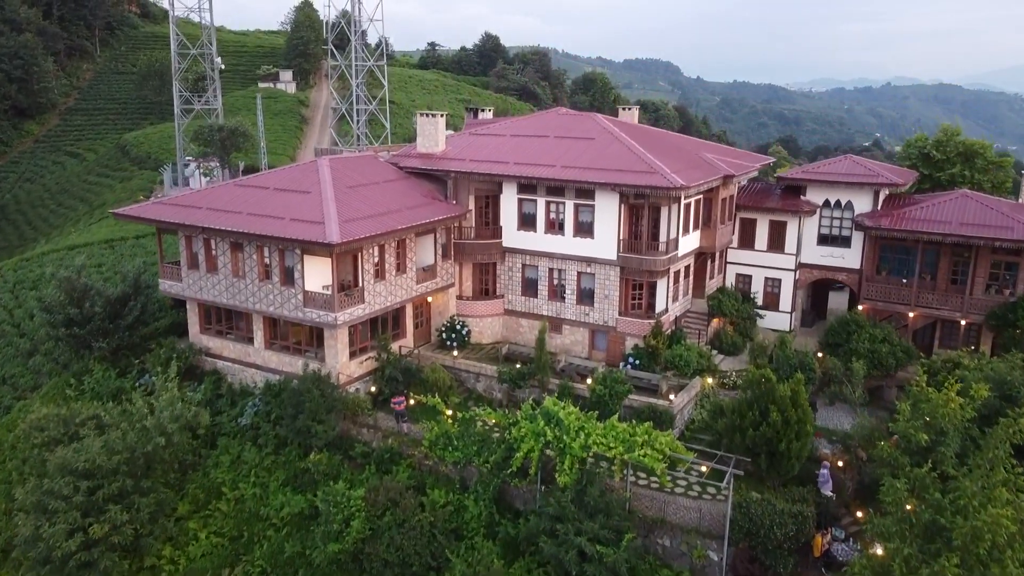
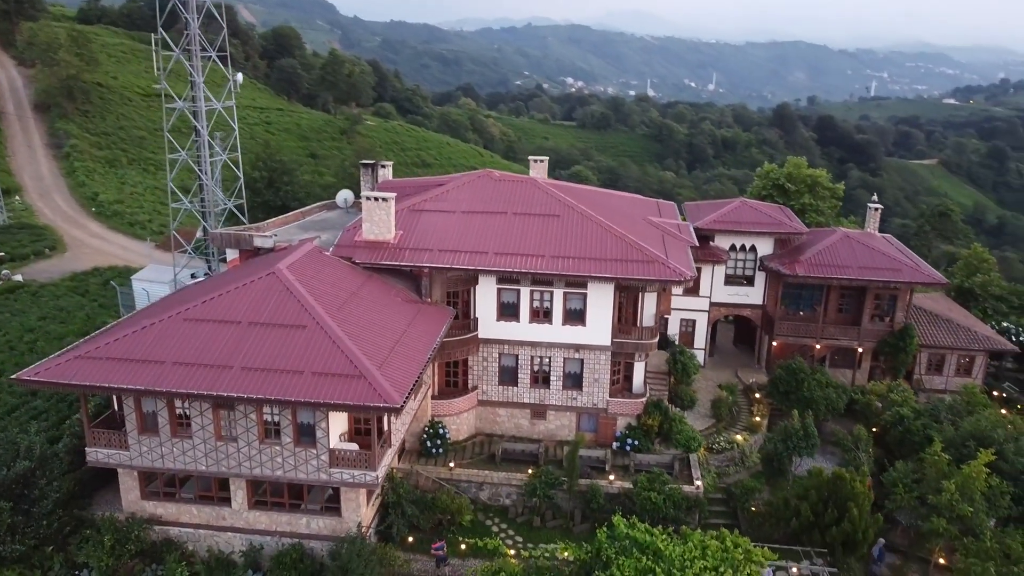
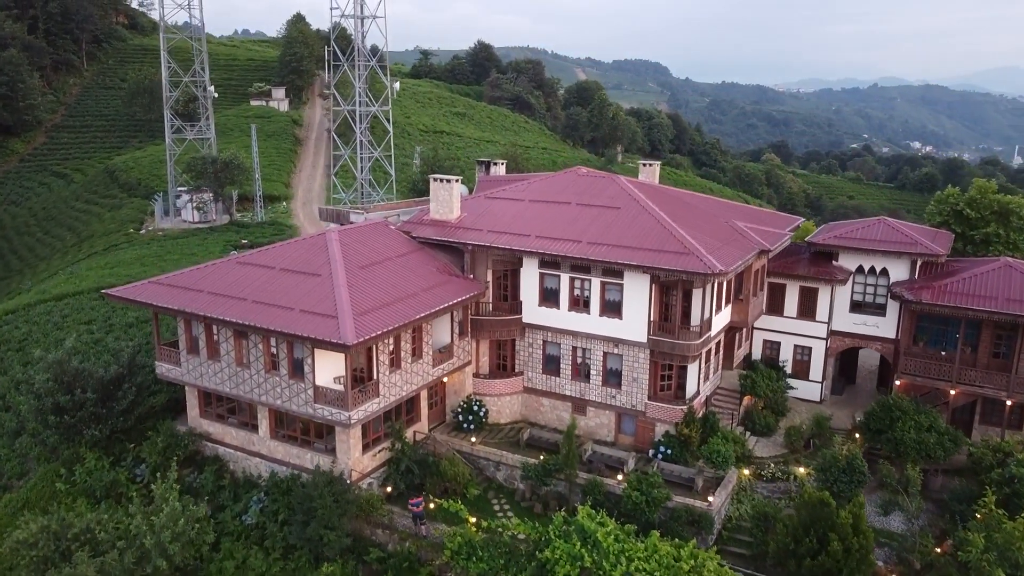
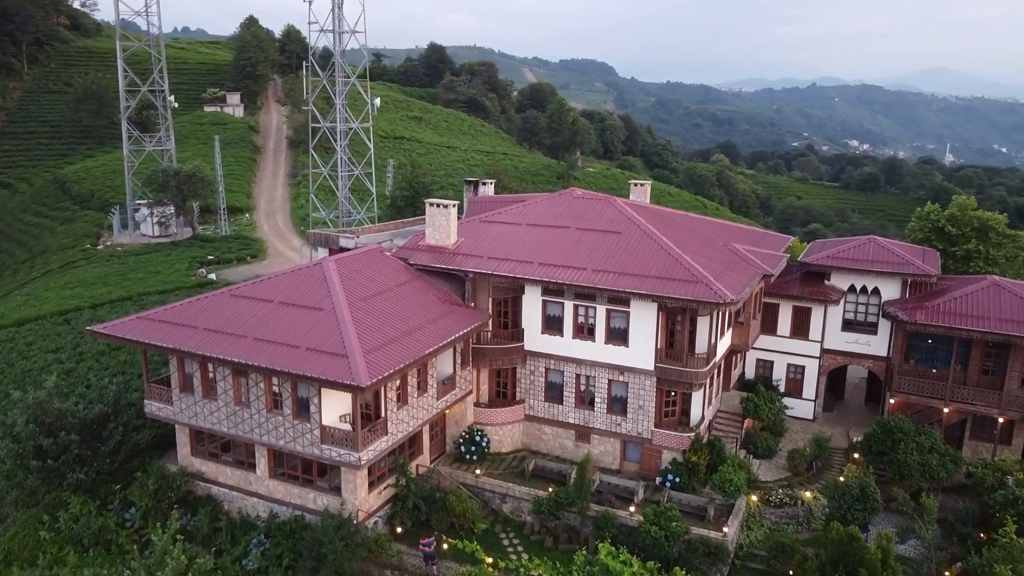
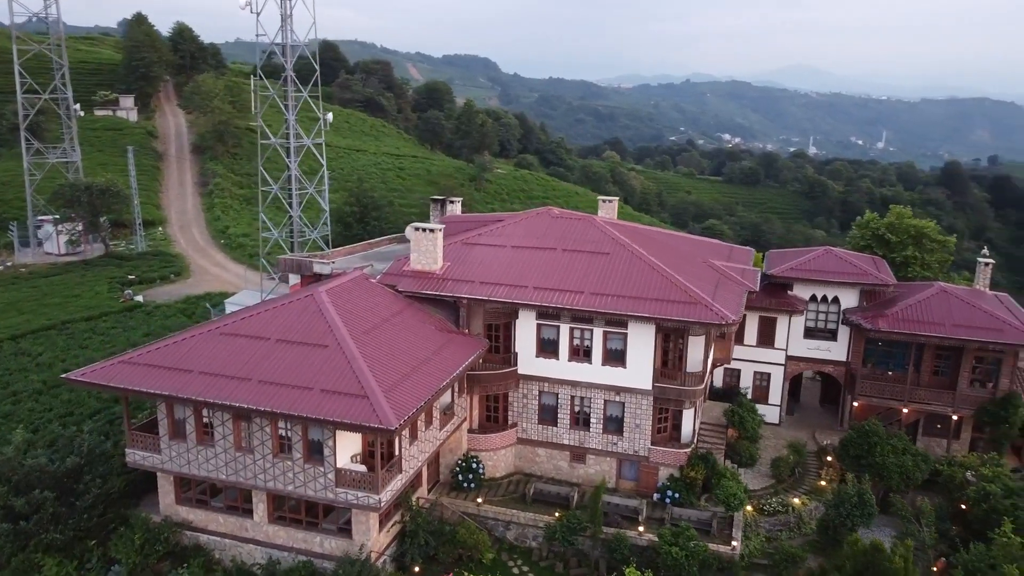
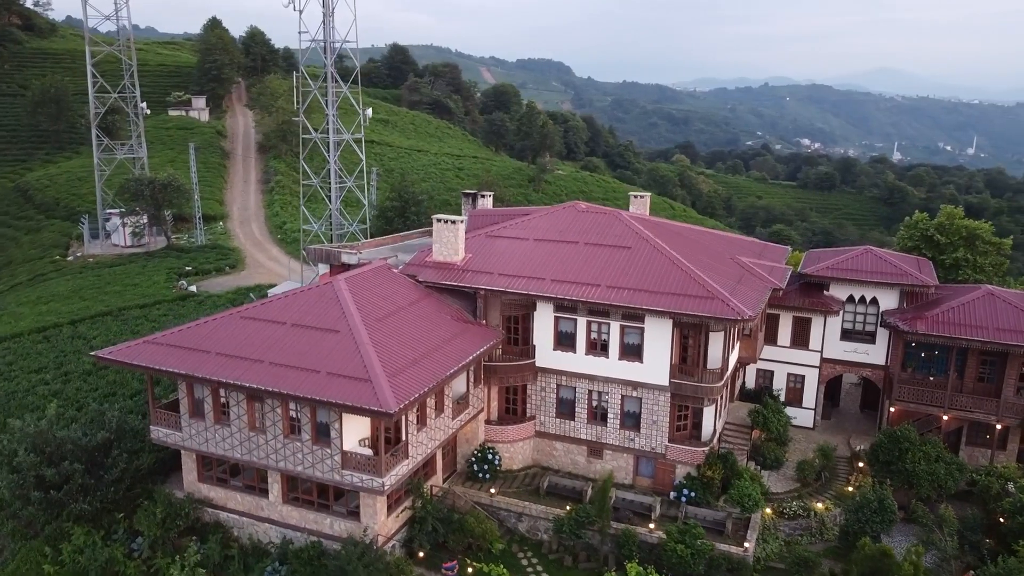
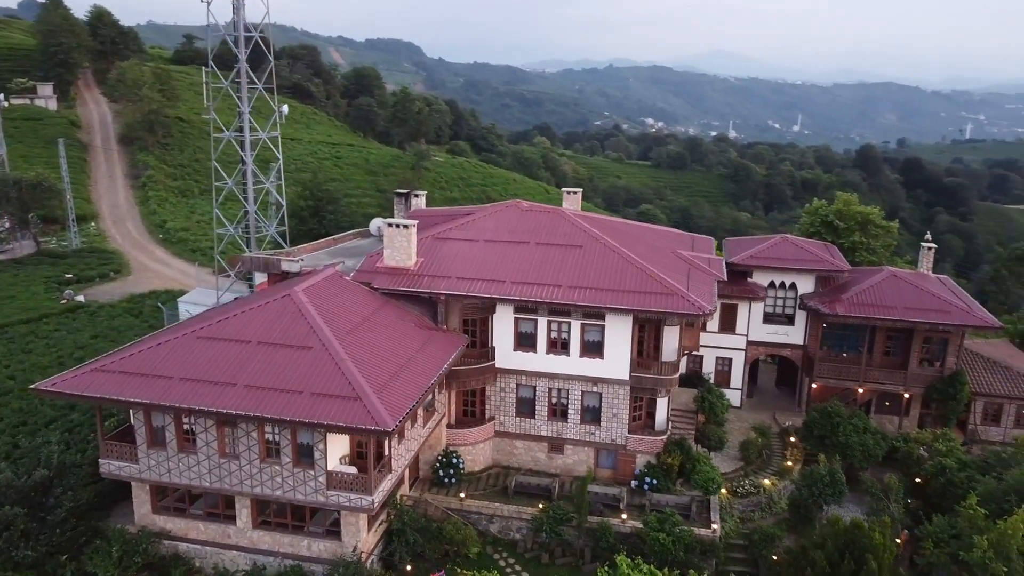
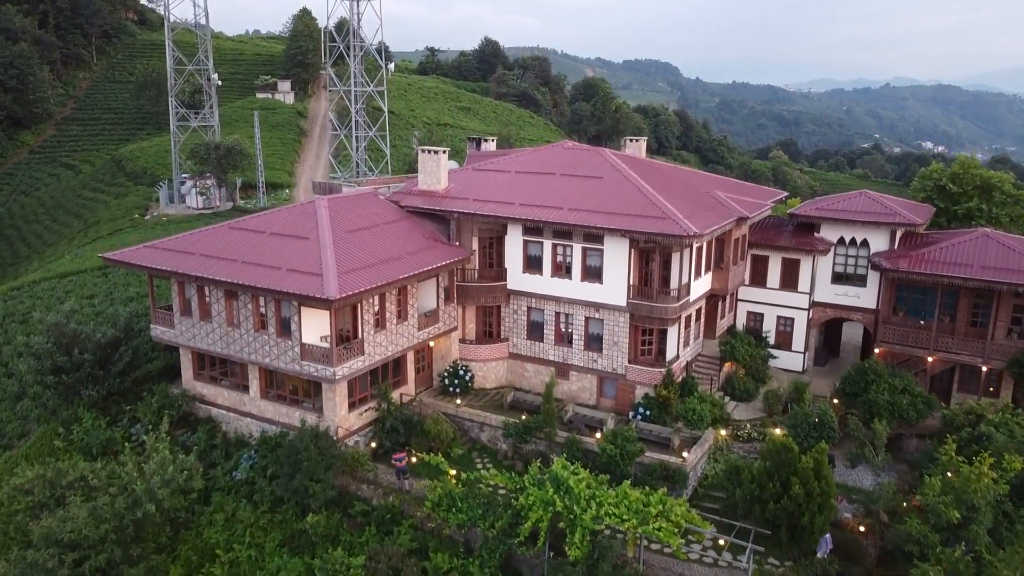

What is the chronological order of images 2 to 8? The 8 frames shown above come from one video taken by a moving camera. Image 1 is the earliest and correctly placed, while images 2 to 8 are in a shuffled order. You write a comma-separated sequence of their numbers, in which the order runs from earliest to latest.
8, 3, 4, 6, 5, 7, 2
